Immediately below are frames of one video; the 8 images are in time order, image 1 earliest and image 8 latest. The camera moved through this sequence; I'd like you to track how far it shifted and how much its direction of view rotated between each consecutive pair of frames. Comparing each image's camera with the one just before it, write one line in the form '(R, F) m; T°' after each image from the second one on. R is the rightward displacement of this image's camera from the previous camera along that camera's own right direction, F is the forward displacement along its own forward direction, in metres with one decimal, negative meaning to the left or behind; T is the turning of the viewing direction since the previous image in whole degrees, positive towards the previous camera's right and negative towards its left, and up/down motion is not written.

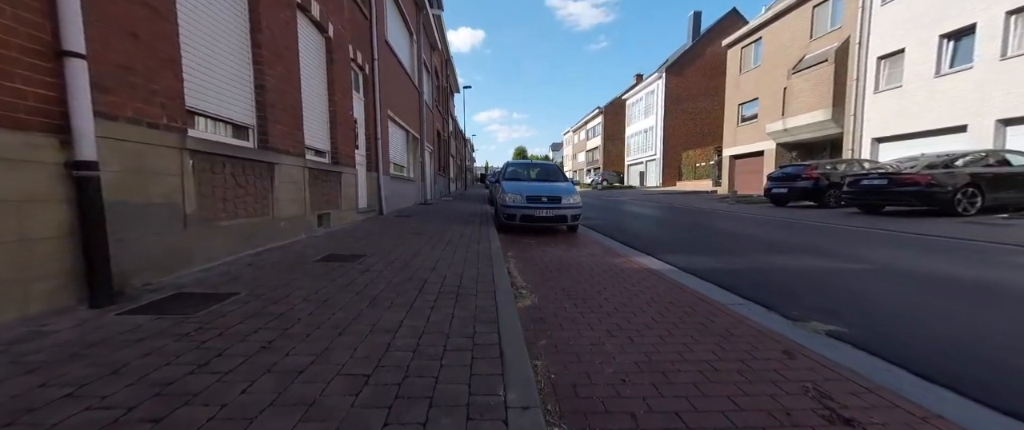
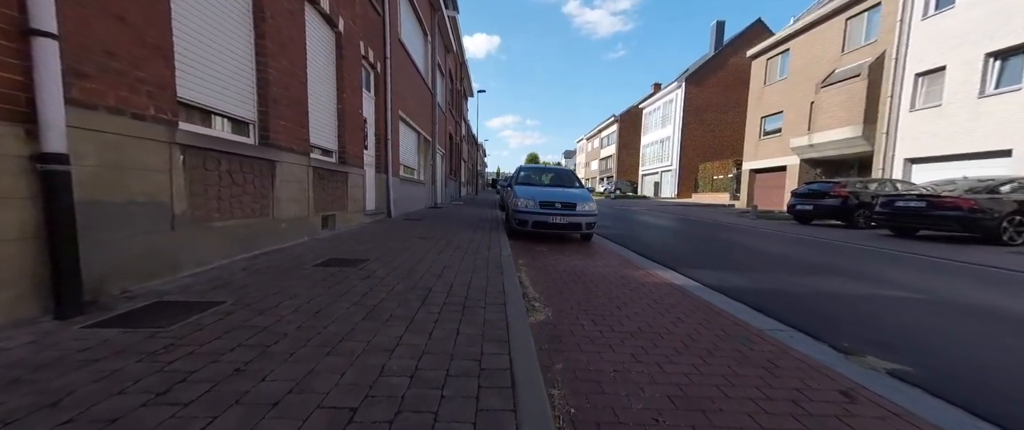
(0.0, +0.3) m; -2°
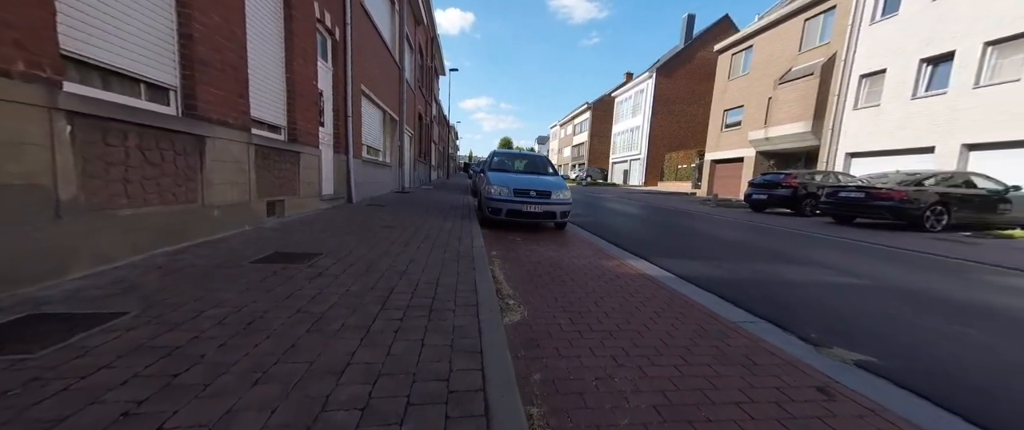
(0.0, +0.3) m; +5°
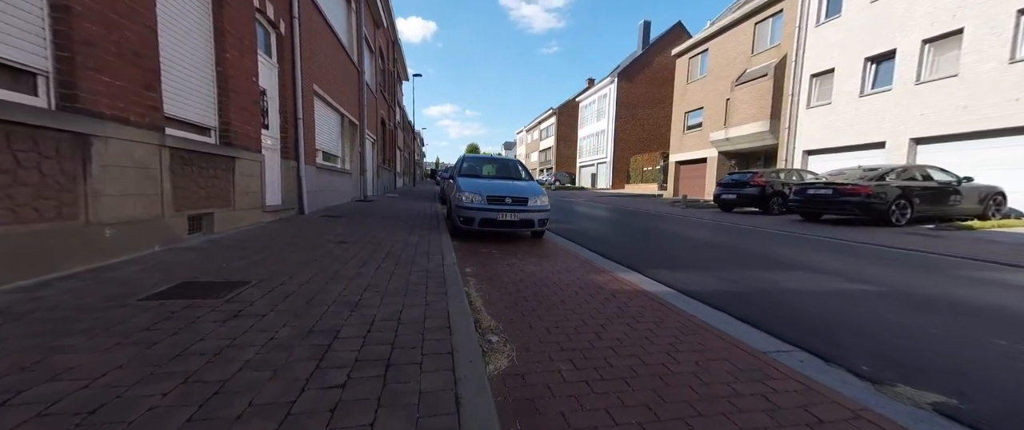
(-0.1, +0.6) m; +5°
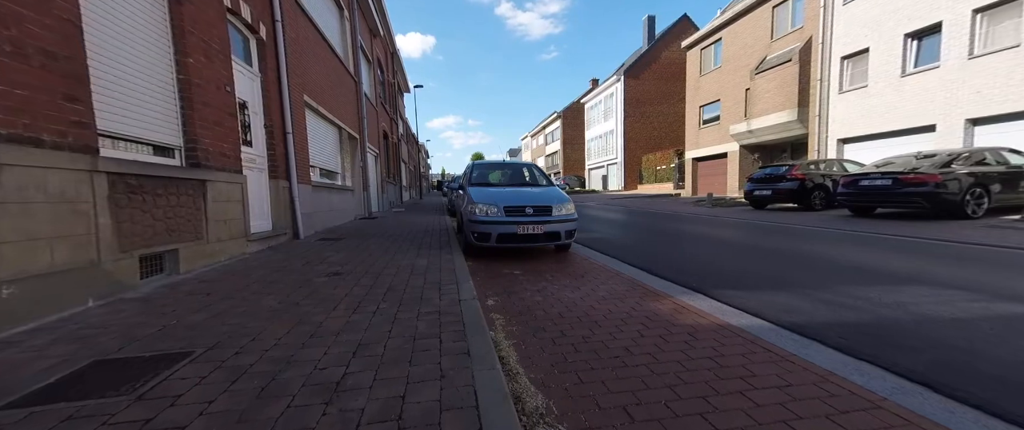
(-0.2, +0.9) m; -1°
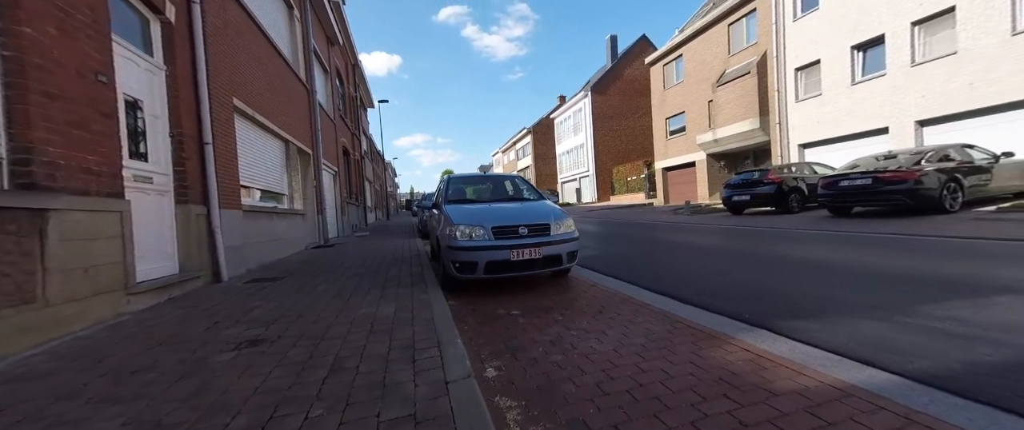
(-0.2, +1.2) m; +5°
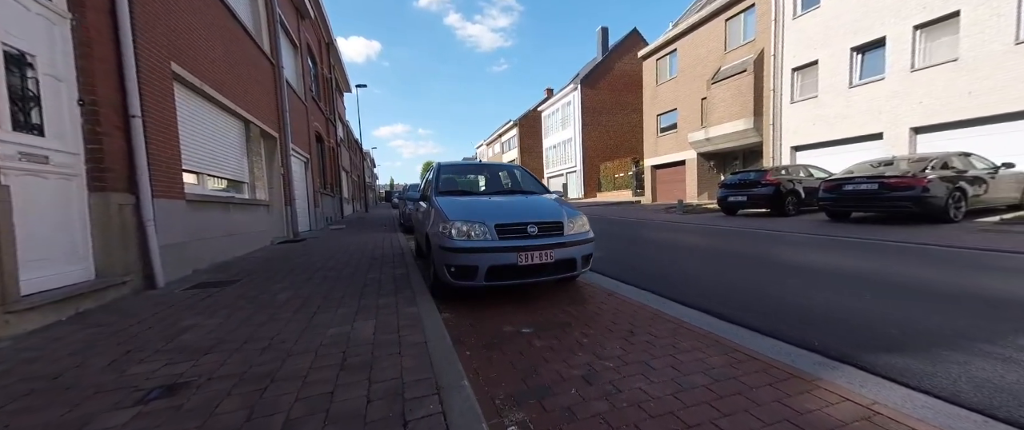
(-0.3, +0.8) m; +3°
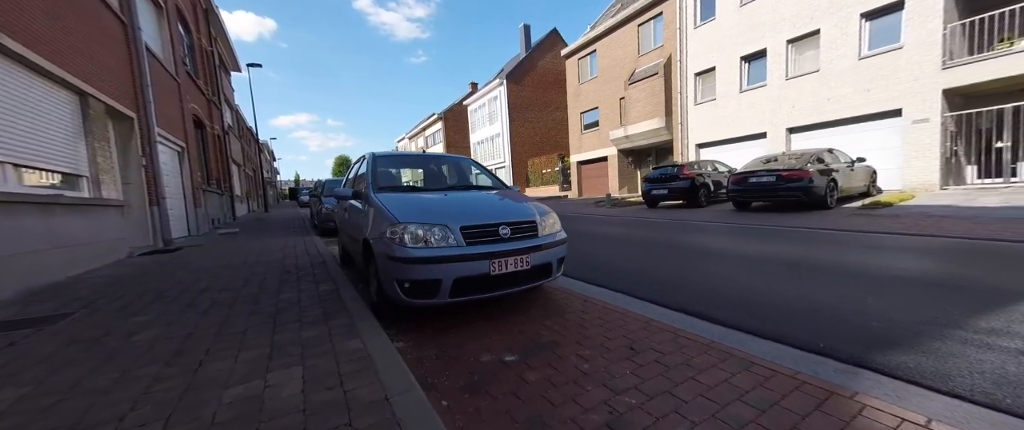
(-0.4, +0.7) m; +12°
